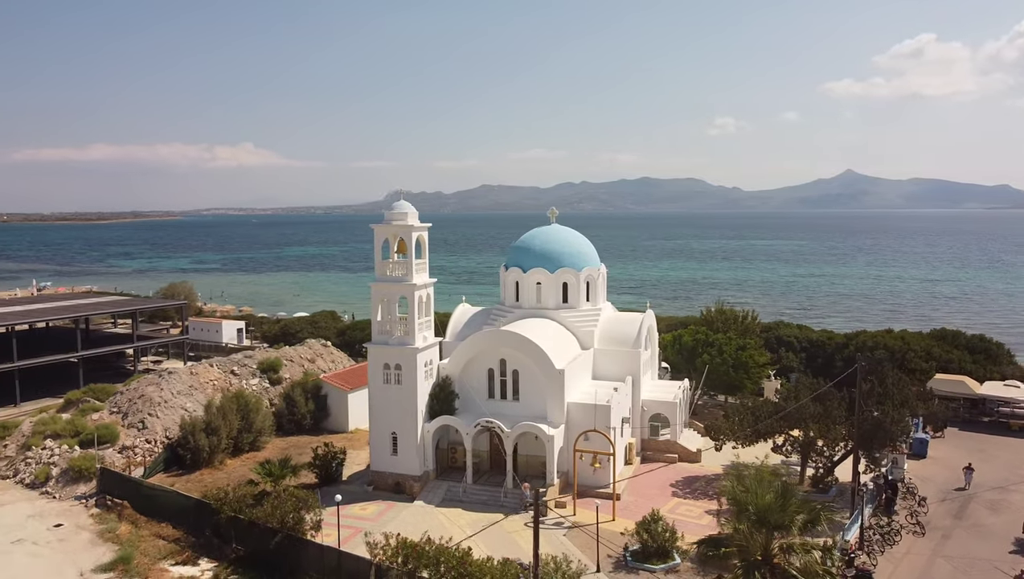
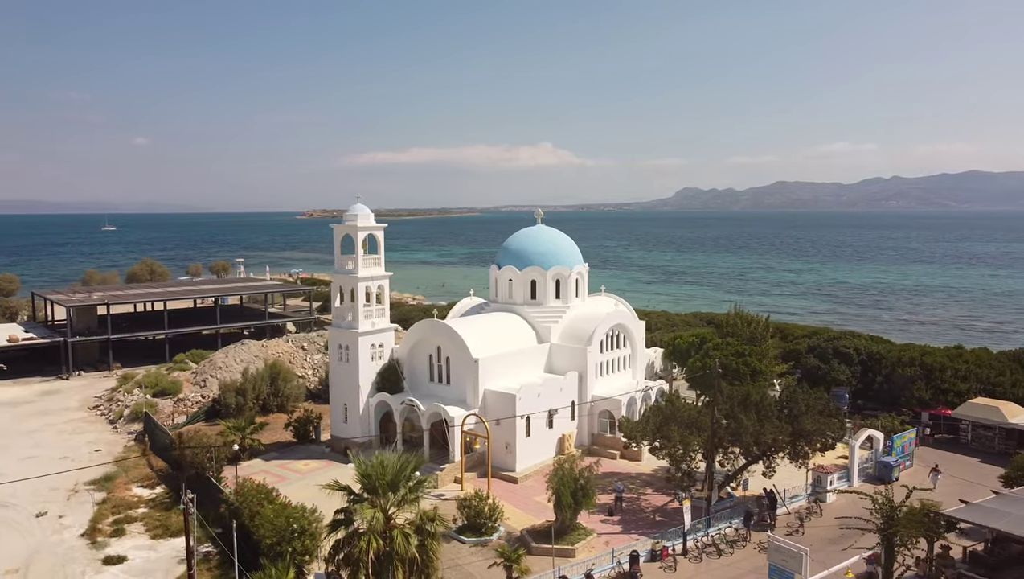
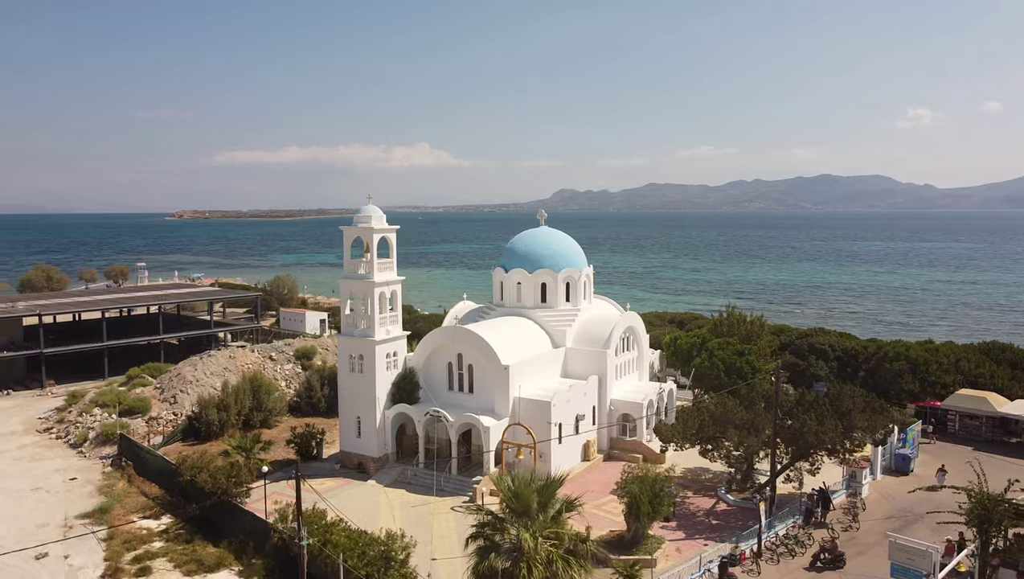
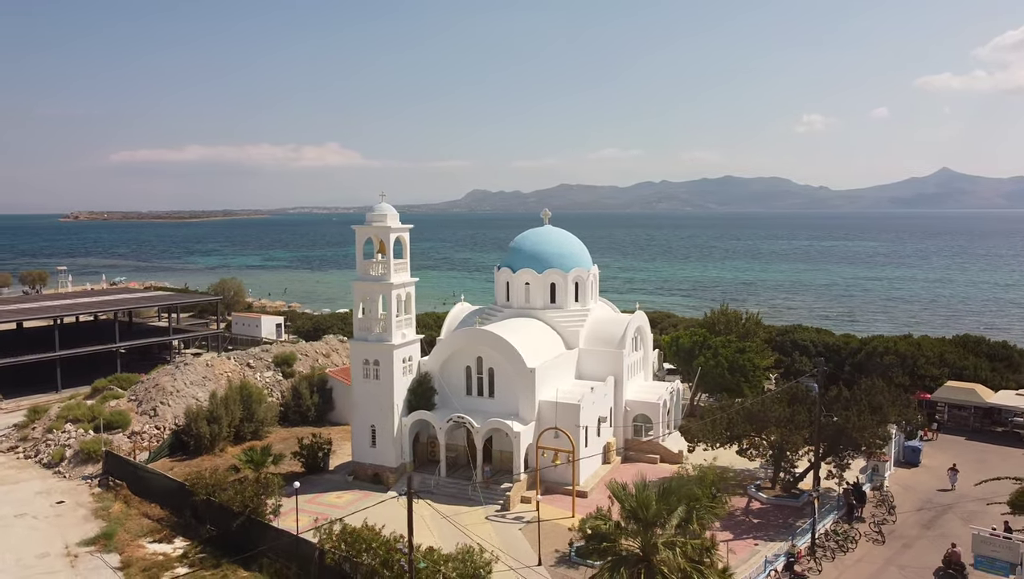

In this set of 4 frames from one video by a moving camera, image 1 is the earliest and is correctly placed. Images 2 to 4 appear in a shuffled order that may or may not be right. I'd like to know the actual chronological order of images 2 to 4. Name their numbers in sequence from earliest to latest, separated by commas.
4, 3, 2
